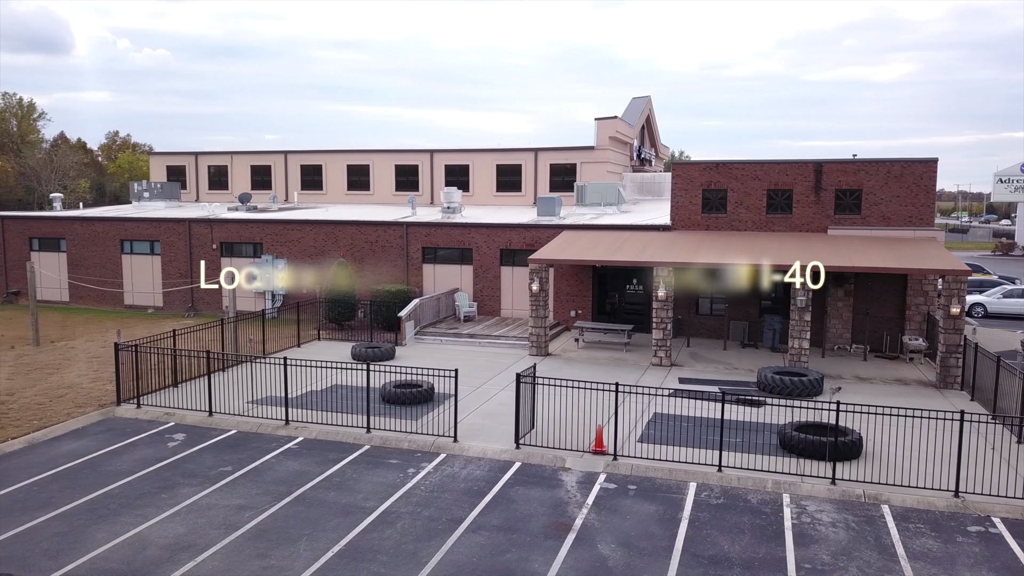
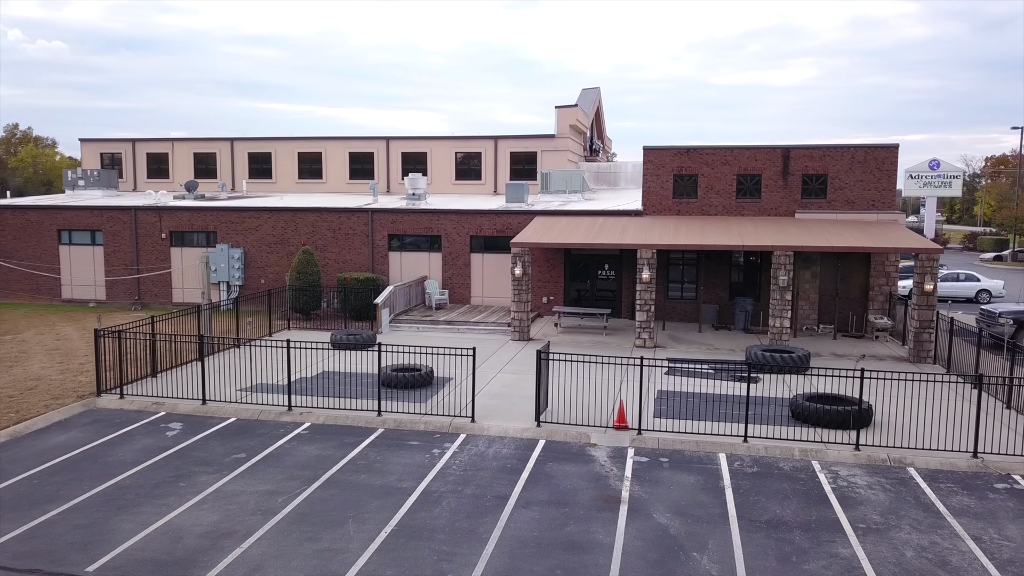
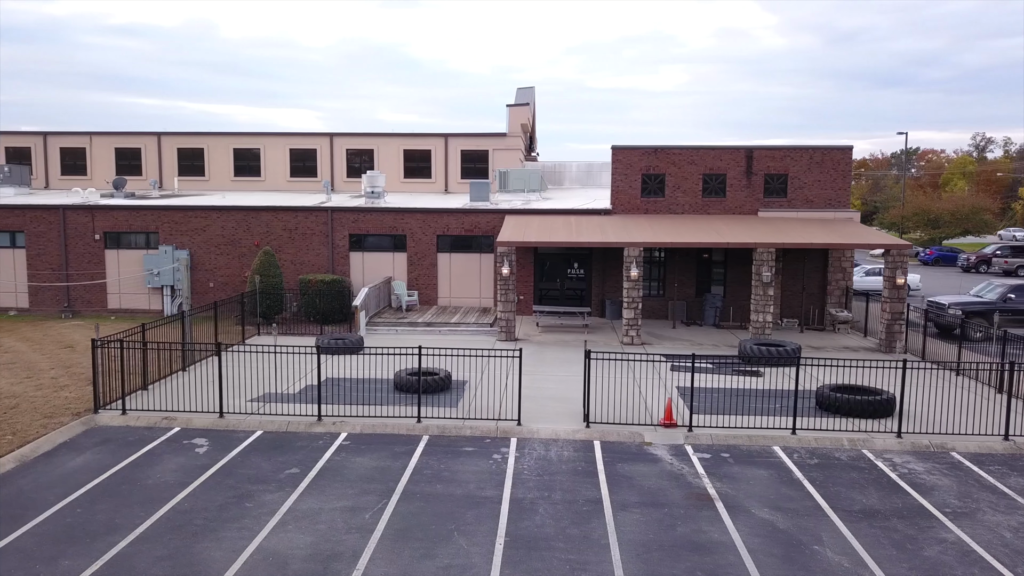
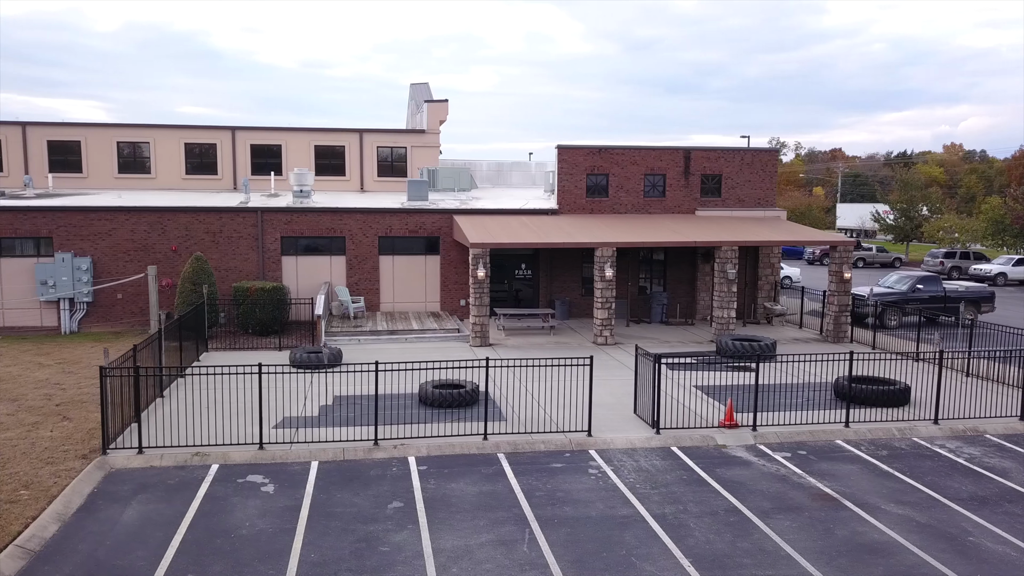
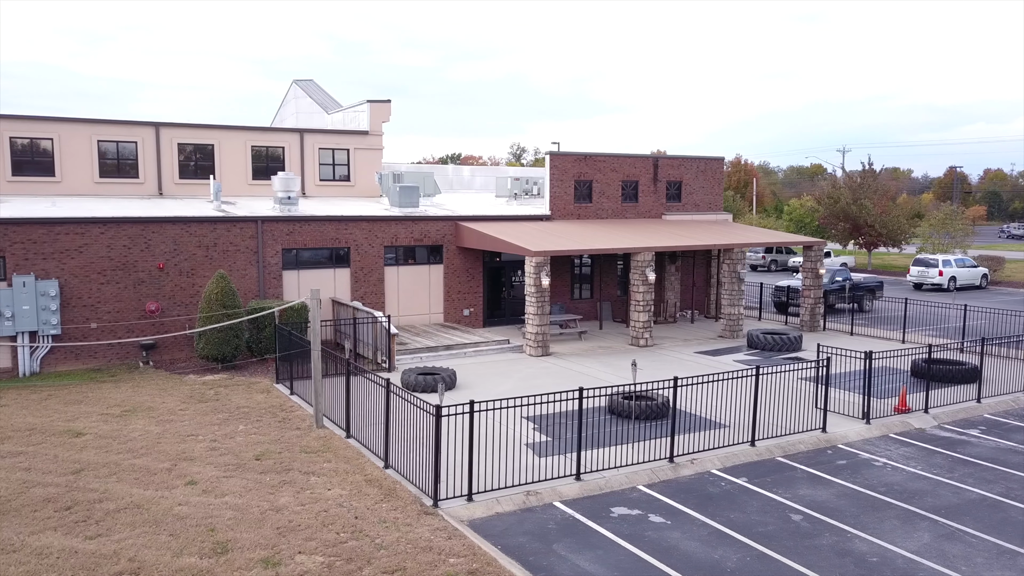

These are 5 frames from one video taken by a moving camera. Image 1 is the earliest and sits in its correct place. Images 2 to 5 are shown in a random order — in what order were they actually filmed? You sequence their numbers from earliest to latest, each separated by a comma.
2, 3, 4, 5
